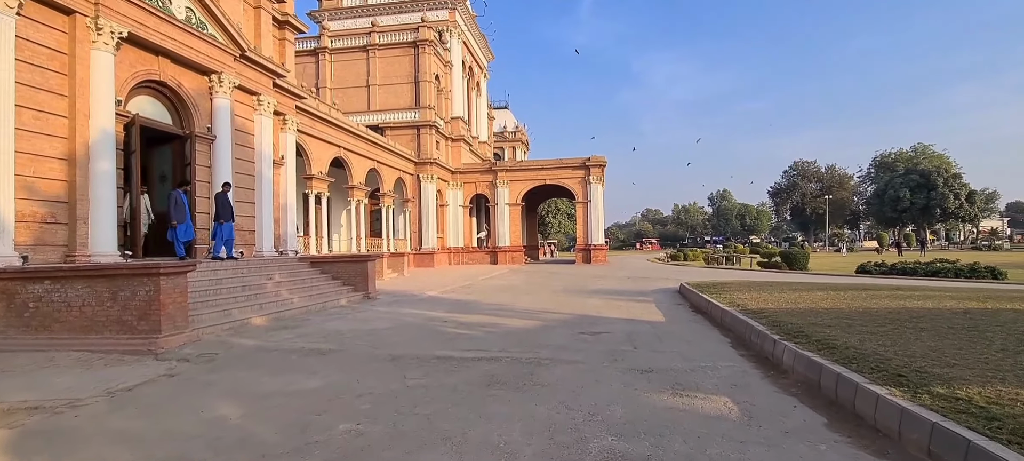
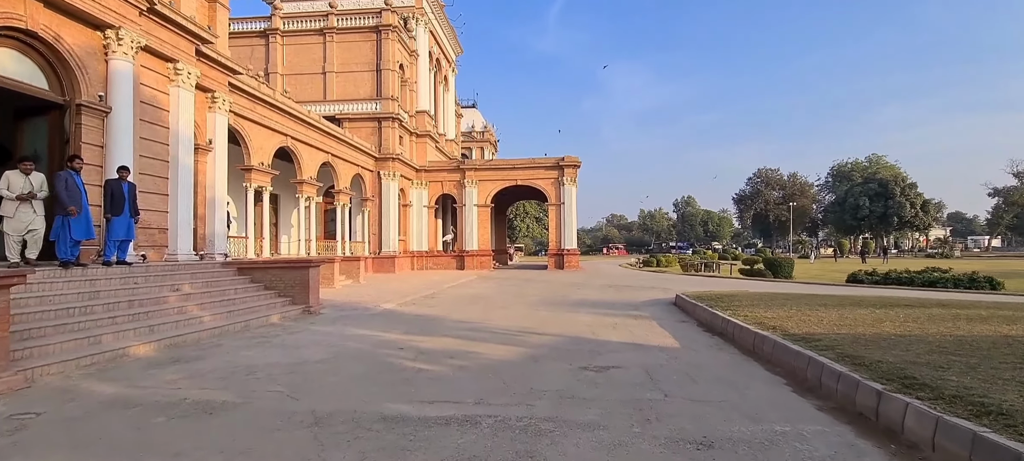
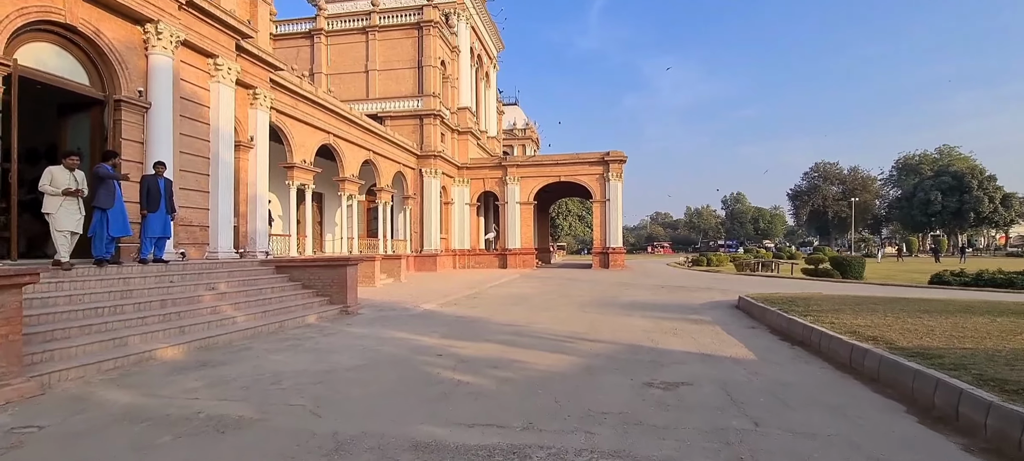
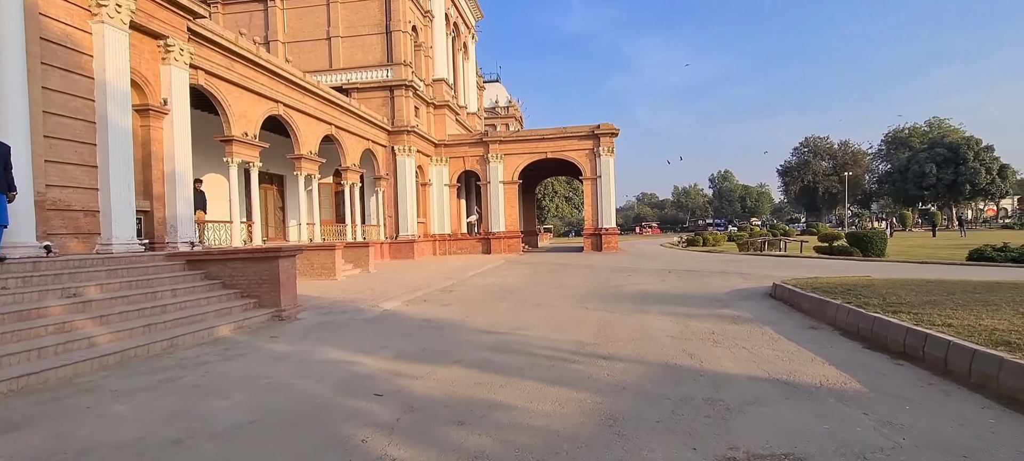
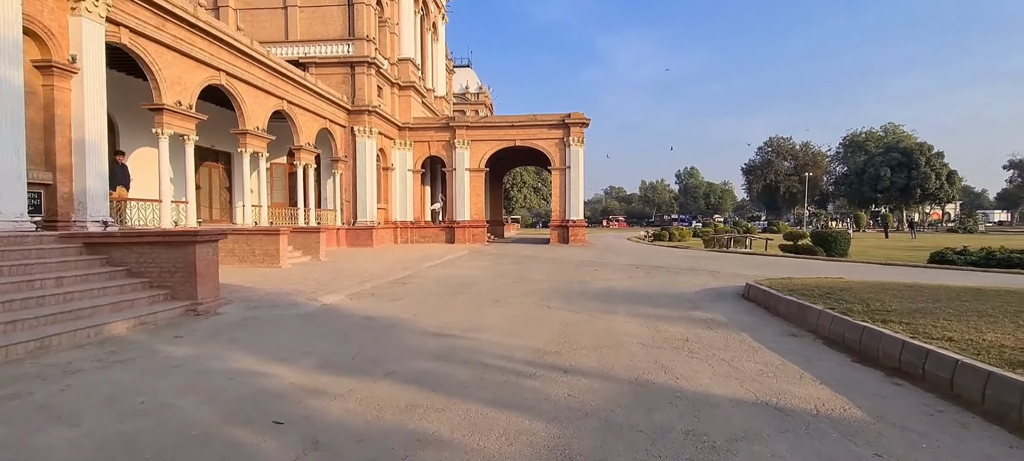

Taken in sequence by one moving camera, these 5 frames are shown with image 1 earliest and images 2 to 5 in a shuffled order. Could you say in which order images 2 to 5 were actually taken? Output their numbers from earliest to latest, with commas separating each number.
2, 3, 4, 5
